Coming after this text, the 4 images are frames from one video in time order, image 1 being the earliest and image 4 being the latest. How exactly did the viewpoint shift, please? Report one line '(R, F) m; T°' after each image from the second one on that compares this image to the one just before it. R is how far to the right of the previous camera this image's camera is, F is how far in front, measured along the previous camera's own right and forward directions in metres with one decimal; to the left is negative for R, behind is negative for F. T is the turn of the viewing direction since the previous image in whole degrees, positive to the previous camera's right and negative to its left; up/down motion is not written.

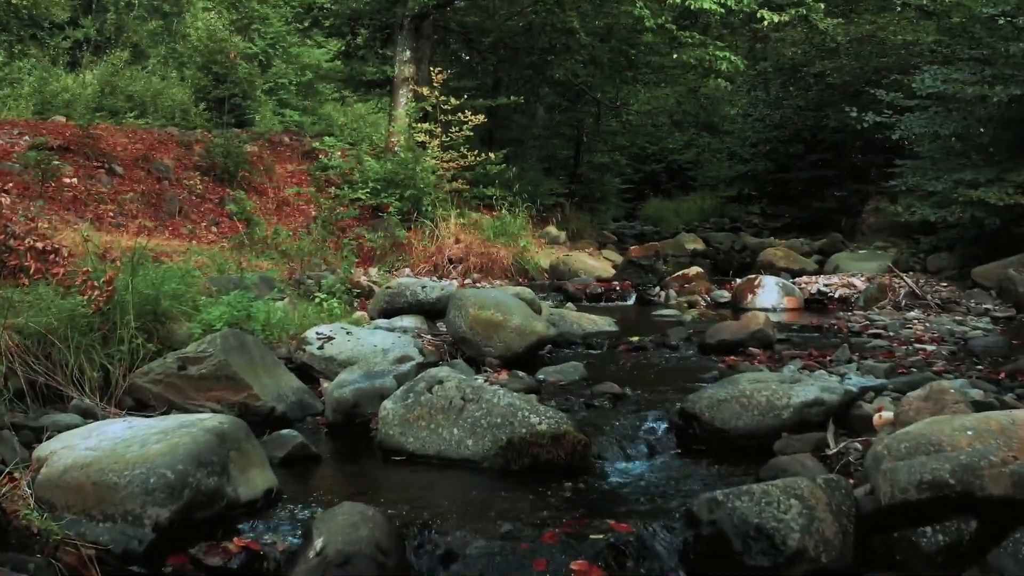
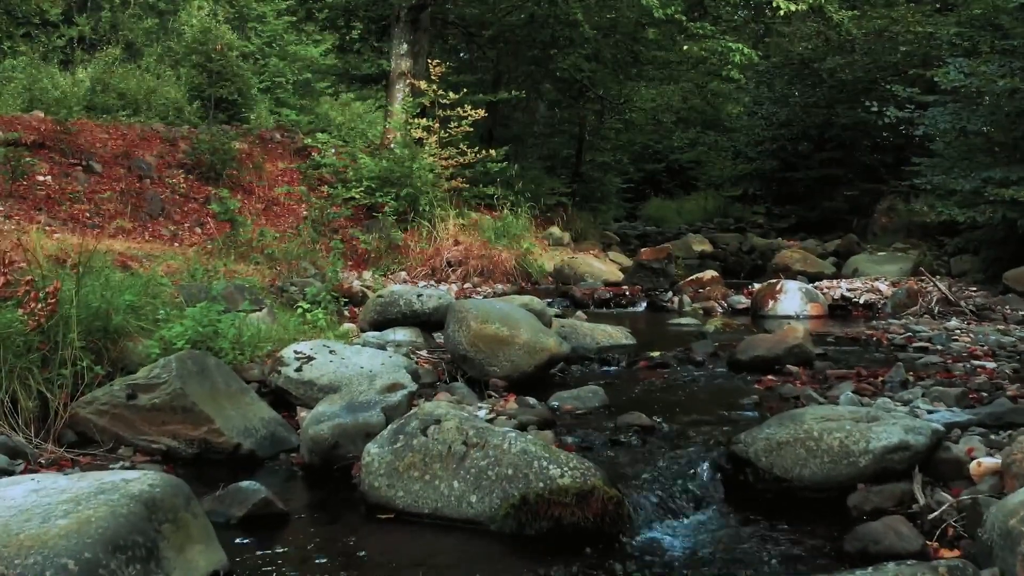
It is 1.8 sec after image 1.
(-0.1, +0.7) m; 0°
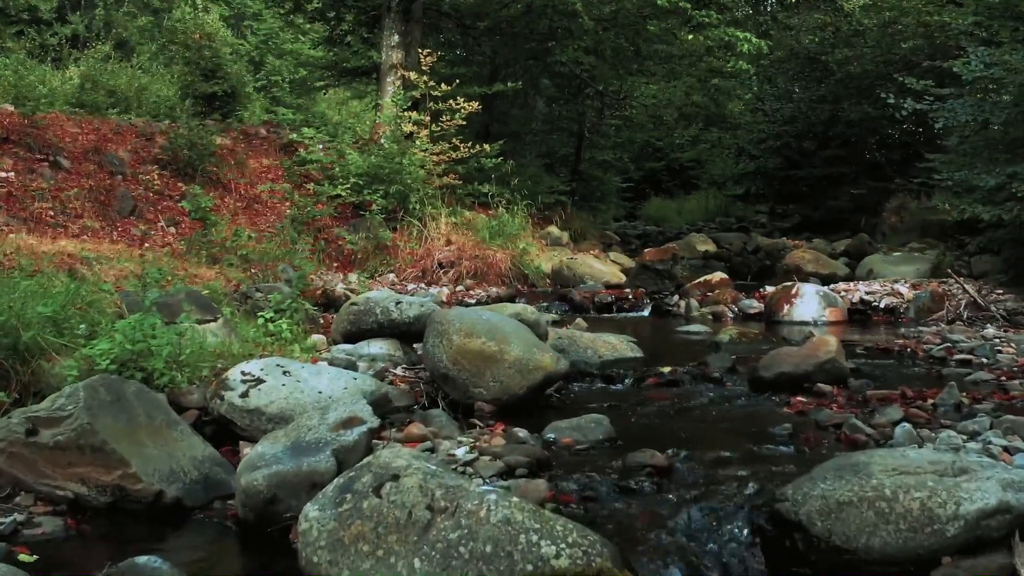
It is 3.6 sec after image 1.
(+0.1, +0.7) m; 0°
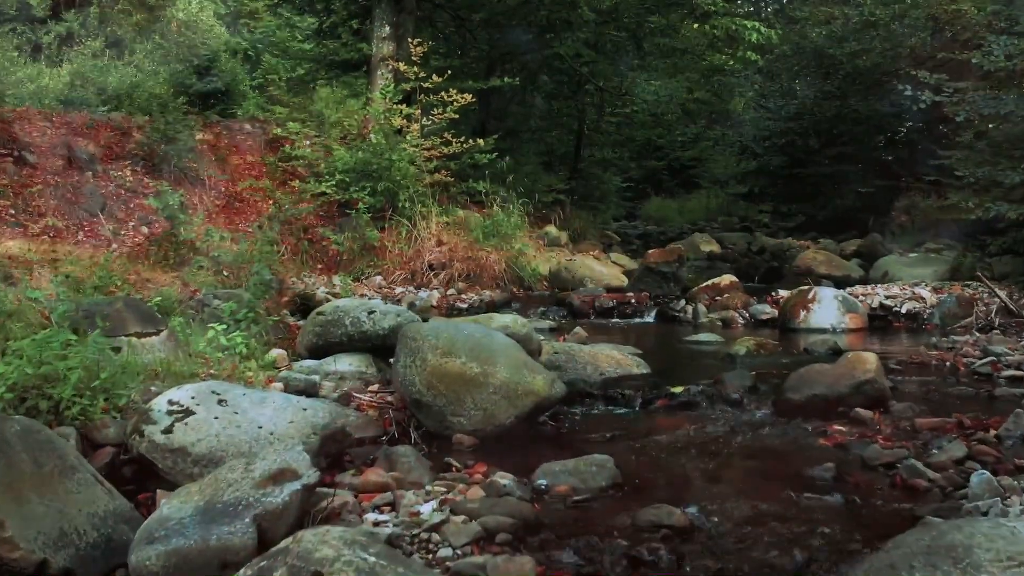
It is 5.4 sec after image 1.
(+0.1, +0.7) m; 0°
